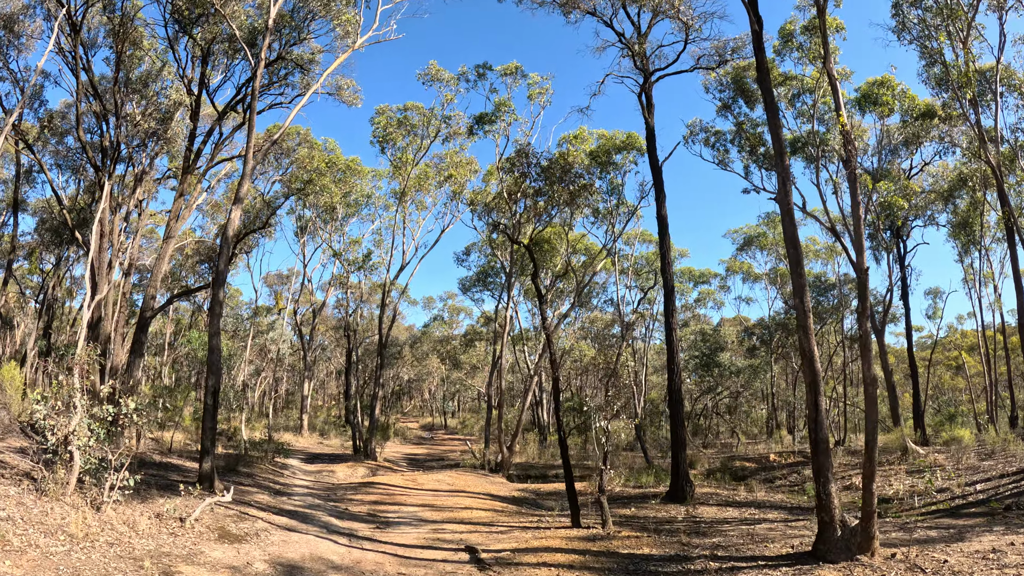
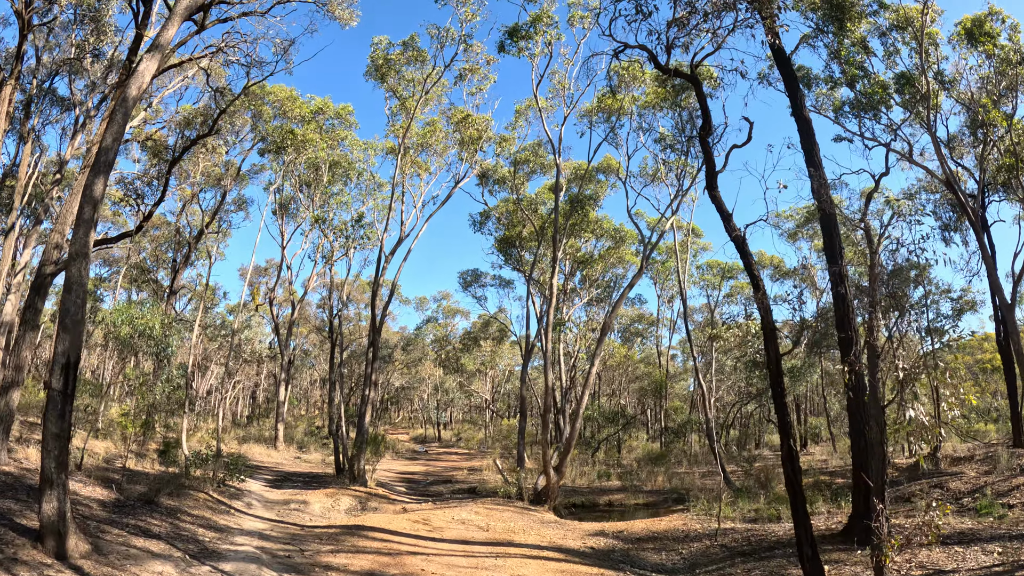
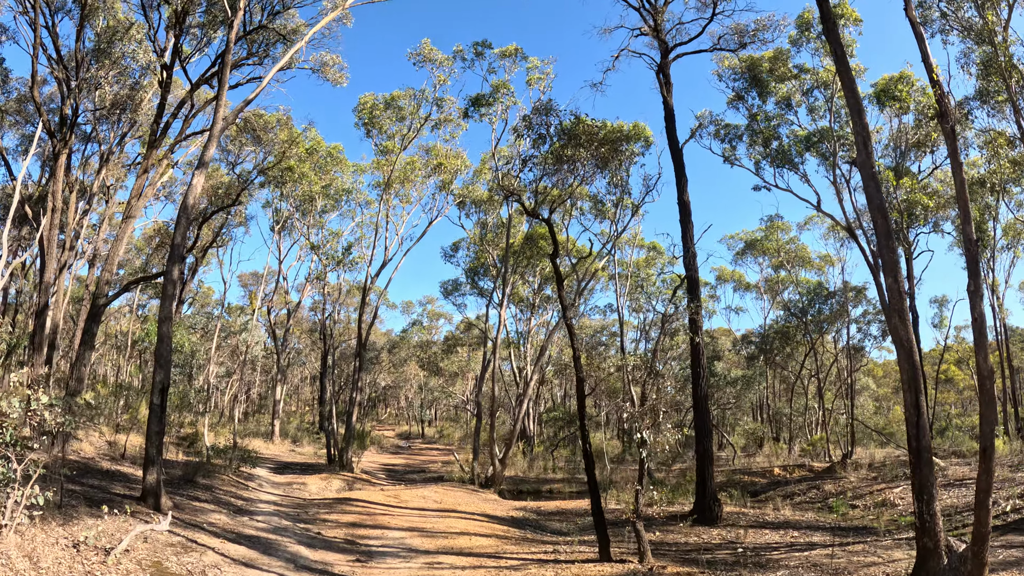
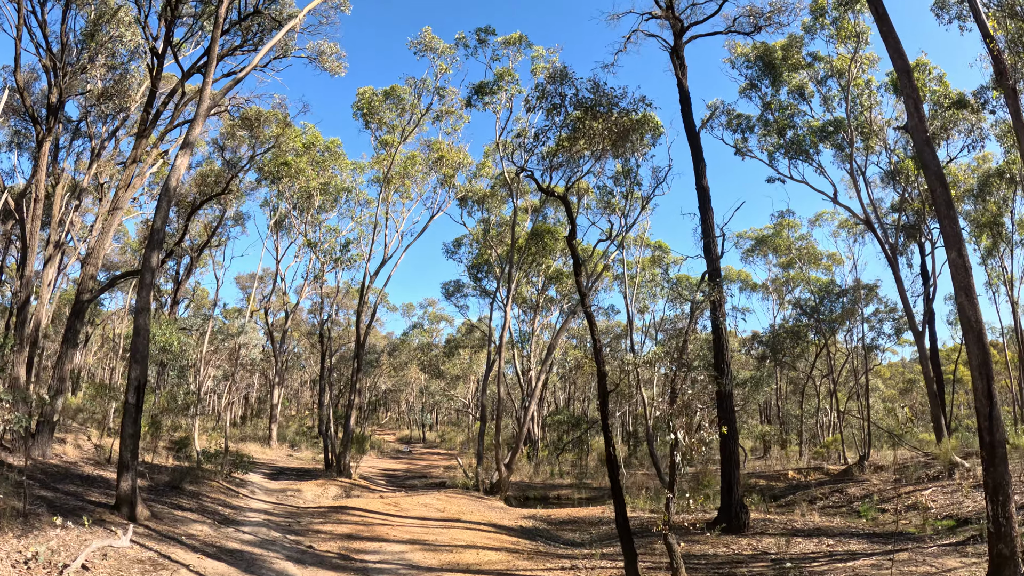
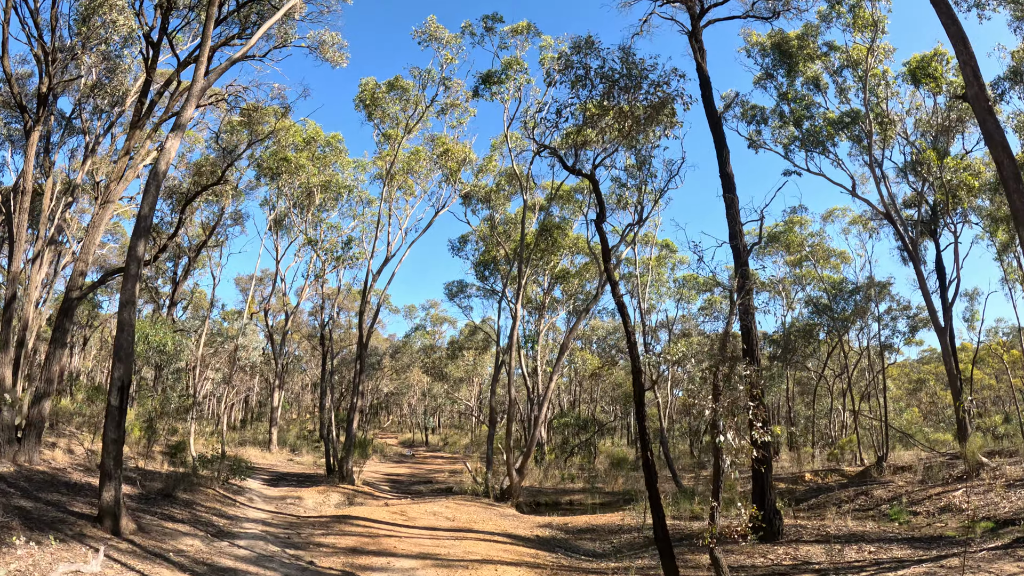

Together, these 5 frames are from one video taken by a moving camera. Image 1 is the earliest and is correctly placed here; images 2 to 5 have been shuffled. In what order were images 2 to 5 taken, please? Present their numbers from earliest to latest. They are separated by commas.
3, 4, 5, 2
